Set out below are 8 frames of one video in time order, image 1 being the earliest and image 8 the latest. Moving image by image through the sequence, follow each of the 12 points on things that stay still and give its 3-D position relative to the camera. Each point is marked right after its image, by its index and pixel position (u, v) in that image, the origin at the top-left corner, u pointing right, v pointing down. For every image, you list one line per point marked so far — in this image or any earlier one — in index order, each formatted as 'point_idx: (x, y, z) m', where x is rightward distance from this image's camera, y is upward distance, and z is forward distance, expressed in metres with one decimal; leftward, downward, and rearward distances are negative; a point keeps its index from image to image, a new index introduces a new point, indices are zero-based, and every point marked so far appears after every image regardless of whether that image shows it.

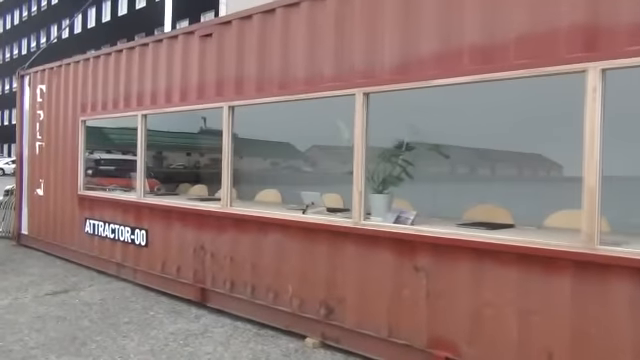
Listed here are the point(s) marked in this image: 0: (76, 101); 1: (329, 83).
0: (-3.3, +1.1, +7.5) m
1: (+0.1, +0.7, +4.3) m
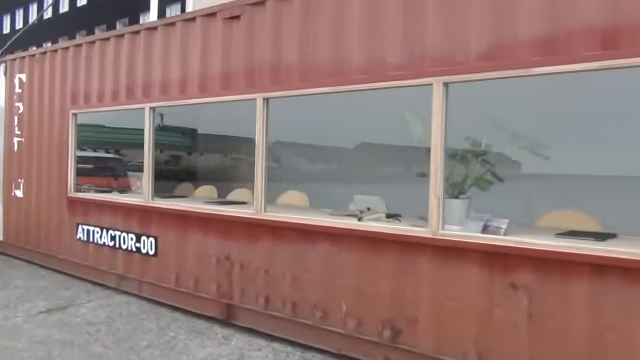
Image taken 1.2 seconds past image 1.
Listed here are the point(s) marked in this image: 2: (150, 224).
0: (-3.1, +1.1, +6.7) m
1: (+0.5, +0.7, +3.7) m
2: (-1.7, -0.4, +5.6) m
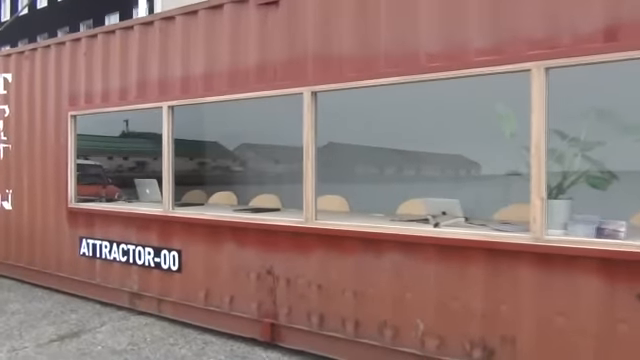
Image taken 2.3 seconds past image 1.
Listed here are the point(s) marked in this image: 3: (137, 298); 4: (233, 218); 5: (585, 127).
0: (-2.8, +0.9, +6.1) m
1: (+0.9, +0.7, +3.3) m
2: (-1.3, -0.5, +5.0) m
3: (-1.7, -1.1, +5.3) m
4: (-0.7, -0.3, +4.5) m
5: (+1.5, +0.3, +3.2) m
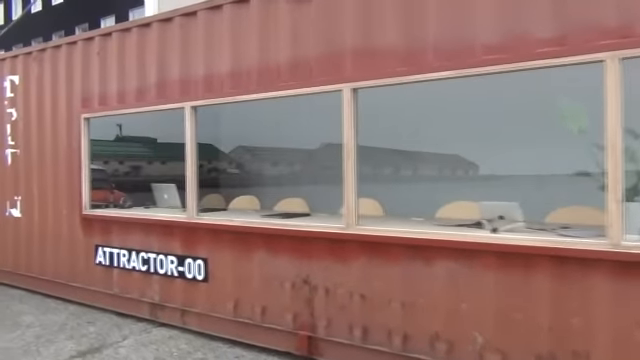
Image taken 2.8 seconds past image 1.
0: (-2.6, +0.9, +5.8) m
1: (+1.2, +0.7, +3.0) m
2: (-1.1, -0.5, +4.7) m
3: (-1.5, -1.2, +5.0) m
4: (-0.4, -0.3, +4.2) m
5: (+1.8, +0.3, +3.0) m
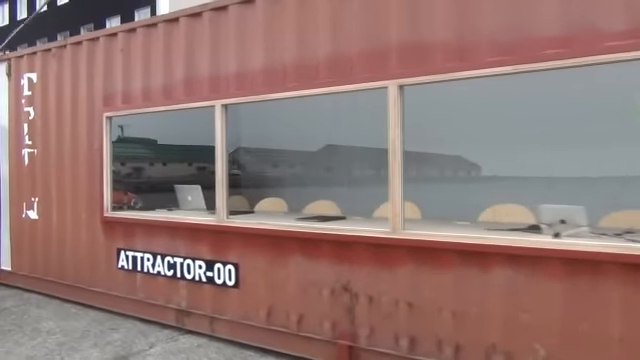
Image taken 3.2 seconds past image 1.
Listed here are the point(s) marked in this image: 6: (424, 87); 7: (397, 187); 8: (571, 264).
0: (-2.3, +0.9, +5.6) m
1: (+1.5, +0.7, +2.8) m
2: (-0.8, -0.6, +4.5) m
3: (-1.2, -1.2, +4.8) m
4: (-0.1, -0.3, +4.0) m
5: (+2.1, +0.3, +2.8) m
6: (+0.7, +0.6, +3.5) m
7: (+0.5, 0.0, +3.6) m
8: (+1.3, -0.5, +3.0) m
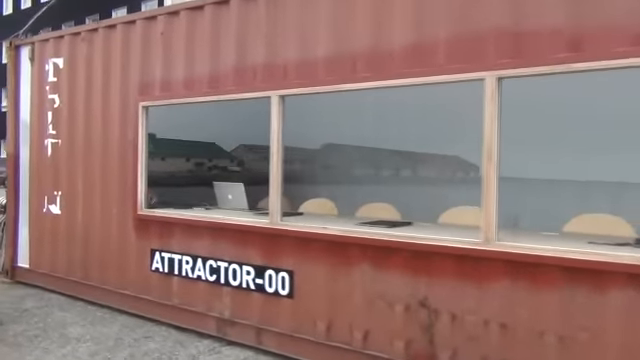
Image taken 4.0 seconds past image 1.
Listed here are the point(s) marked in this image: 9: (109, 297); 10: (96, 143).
0: (-1.8, +0.9, +5.2) m
1: (+2.0, +0.7, +2.4) m
2: (-0.3, -0.5, +4.1) m
3: (-0.7, -1.2, +4.4) m
4: (+0.3, -0.4, +3.6) m
5: (+2.6, +0.2, +2.4) m
6: (+1.2, +0.6, +3.1) m
7: (+1.0, -0.1, +3.2) m
8: (+1.8, -0.5, +2.6) m
9: (-2.0, -1.1, +5.3) m
10: (-2.2, +0.4, +5.5) m
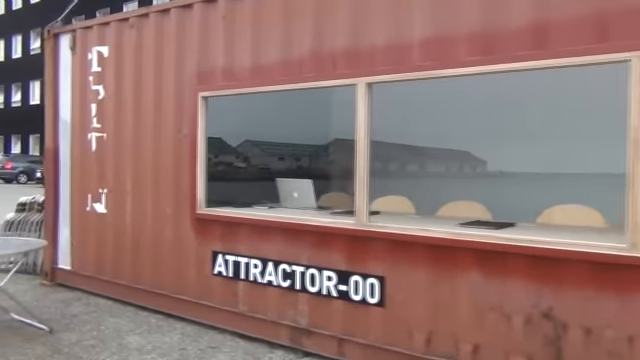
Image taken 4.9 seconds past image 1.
0: (-1.2, +1.0, +4.8) m
1: (+2.6, +0.7, +2.0) m
2: (+0.3, -0.5, +3.7) m
3: (-0.1, -1.1, +4.0) m
4: (+0.9, -0.3, +3.3) m
5: (+3.2, +0.3, +2.0) m
6: (+1.8, +0.6, +2.7) m
7: (+1.6, -0.1, +2.8) m
8: (+2.4, -0.5, +2.2) m
9: (-1.4, -1.1, +5.0) m
10: (-1.6, +0.4, +5.1) m
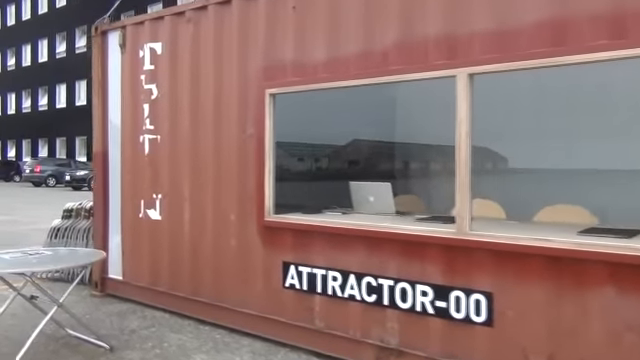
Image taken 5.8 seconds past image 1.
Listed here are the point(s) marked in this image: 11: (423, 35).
0: (-0.6, +0.9, +4.4) m
1: (+3.1, +0.7, +1.5) m
2: (+0.9, -0.5, +3.3) m
3: (+0.5, -1.1, +3.6) m
4: (+1.5, -0.3, +2.8) m
5: (+3.7, +0.3, +1.5) m
6: (+2.3, +0.6, +2.2) m
7: (+2.1, -0.1, +2.3) m
8: (+2.9, -0.5, +1.7) m
9: (-0.8, -1.1, +4.6) m
10: (-1.0, +0.4, +4.8) m
11: (+0.7, +0.9, +3.5) m
